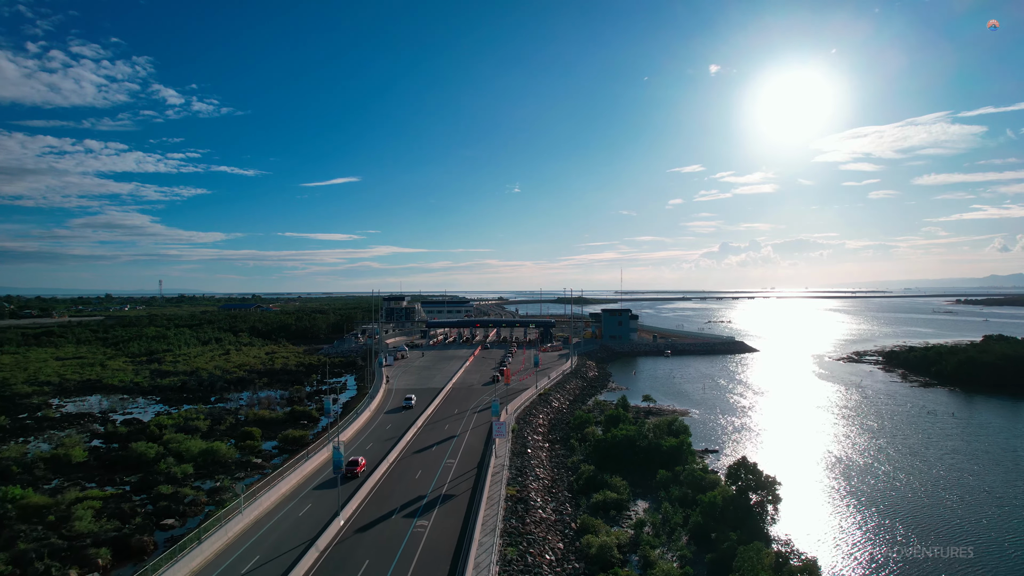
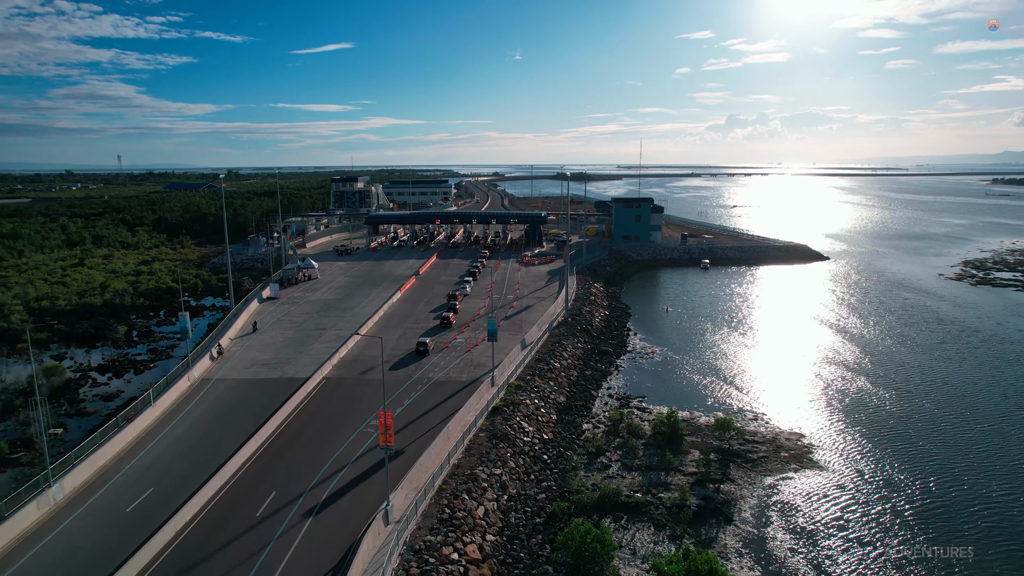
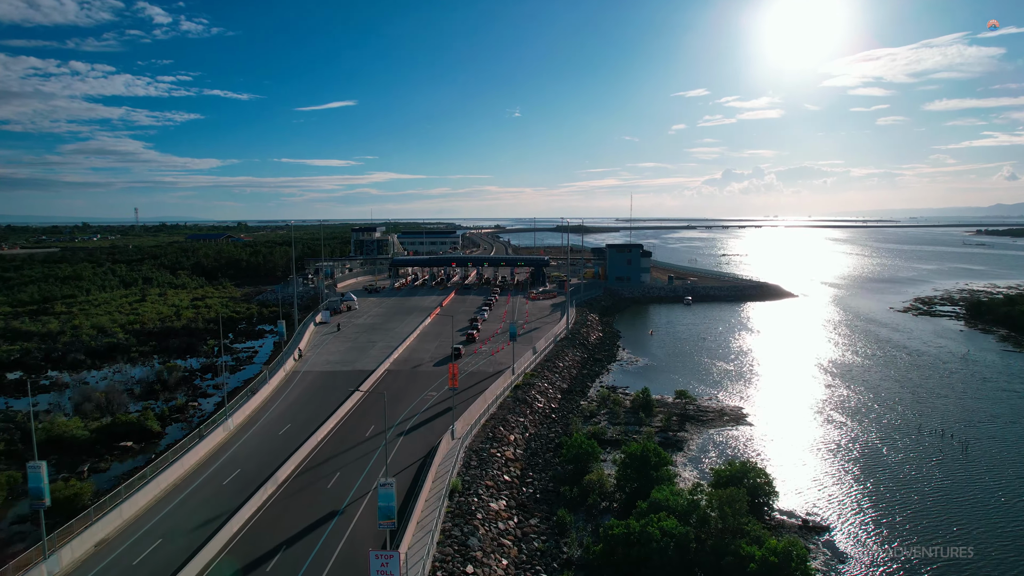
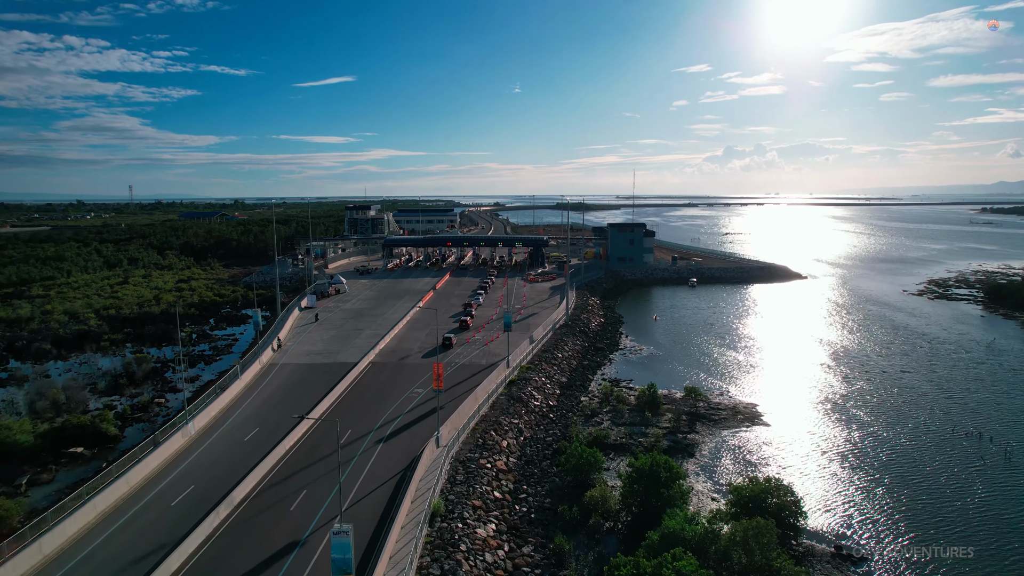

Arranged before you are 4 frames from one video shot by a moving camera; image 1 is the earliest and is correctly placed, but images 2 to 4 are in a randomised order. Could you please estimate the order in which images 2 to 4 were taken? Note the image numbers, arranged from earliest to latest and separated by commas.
3, 4, 2
